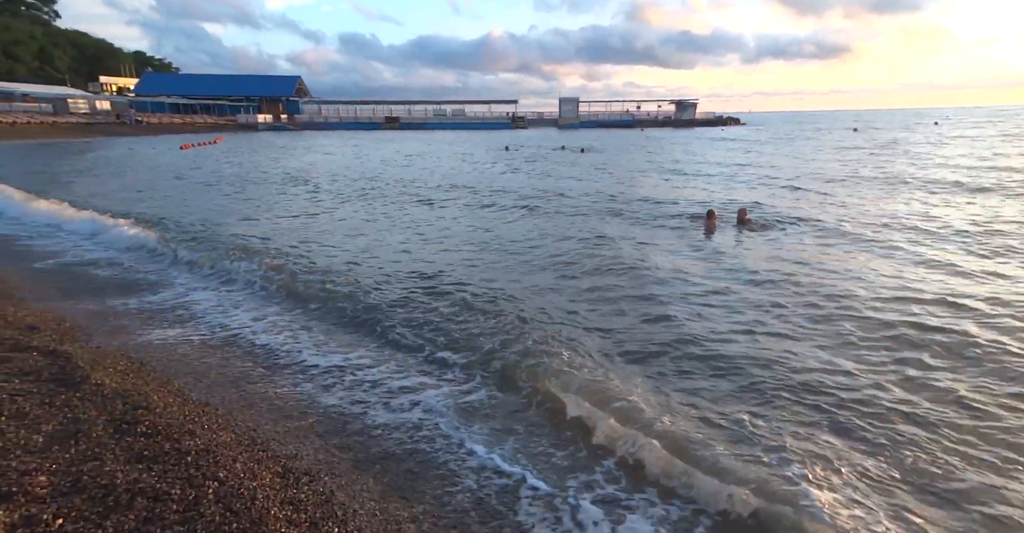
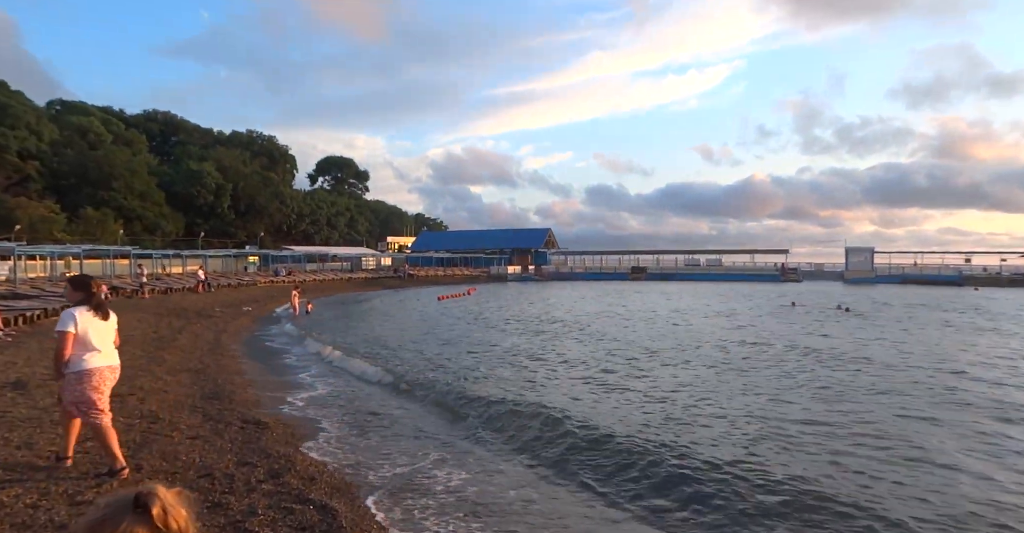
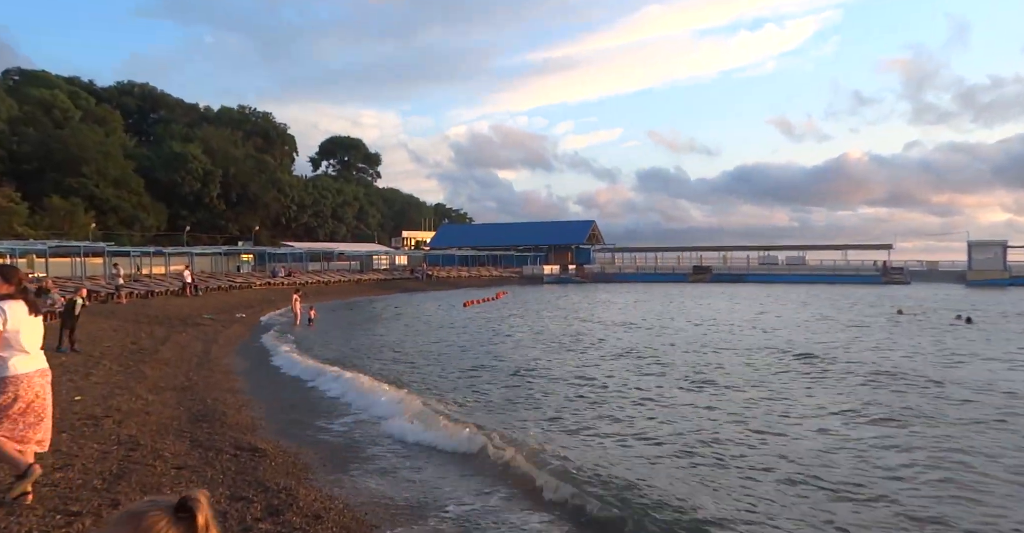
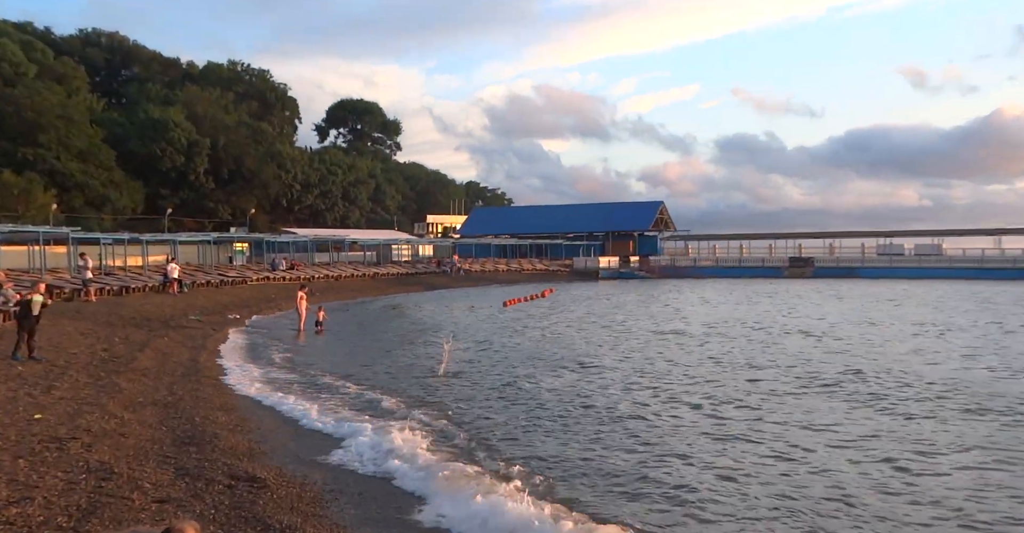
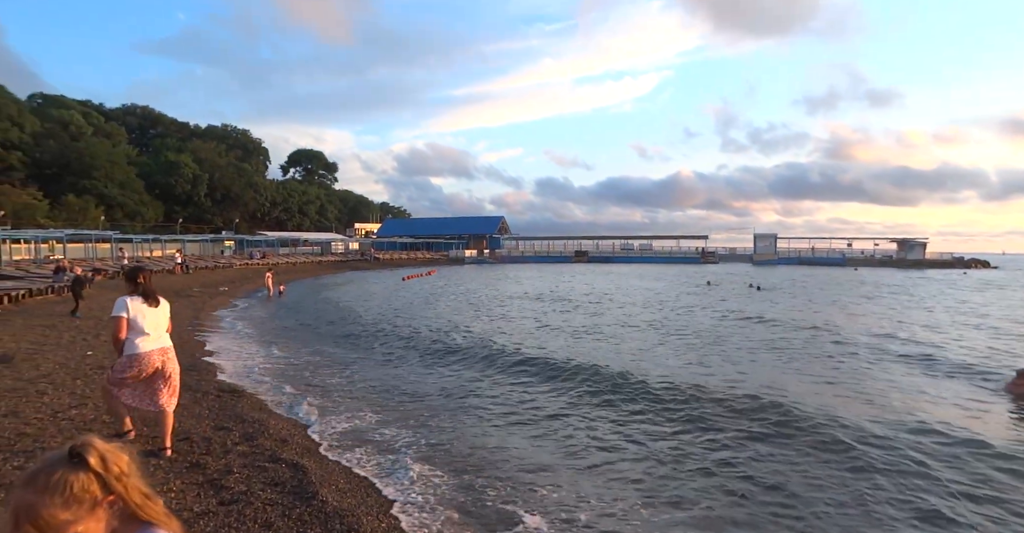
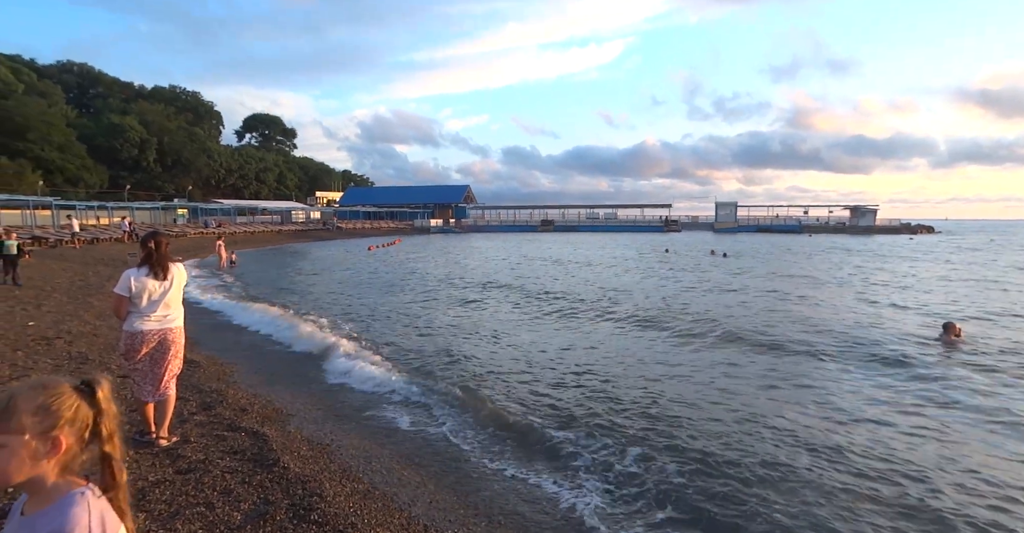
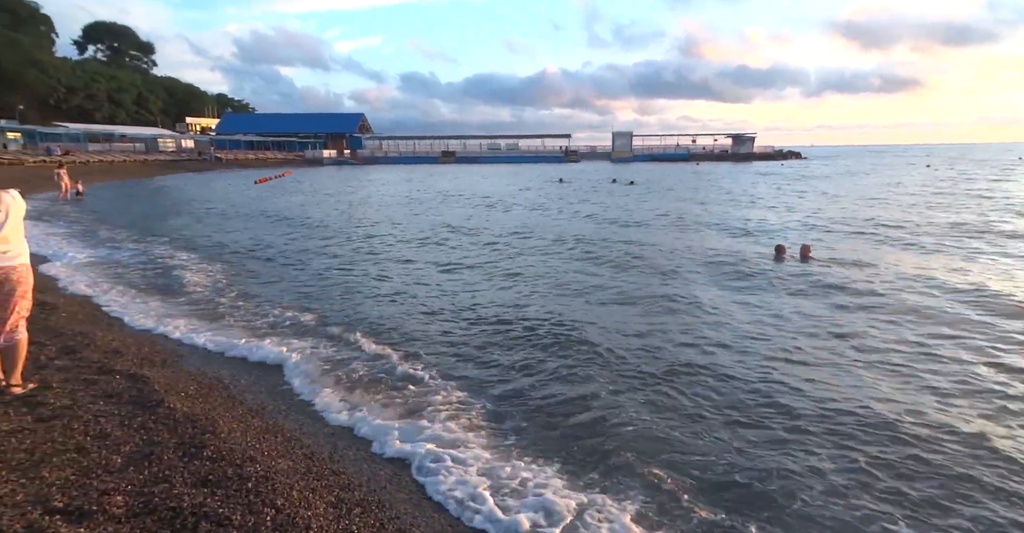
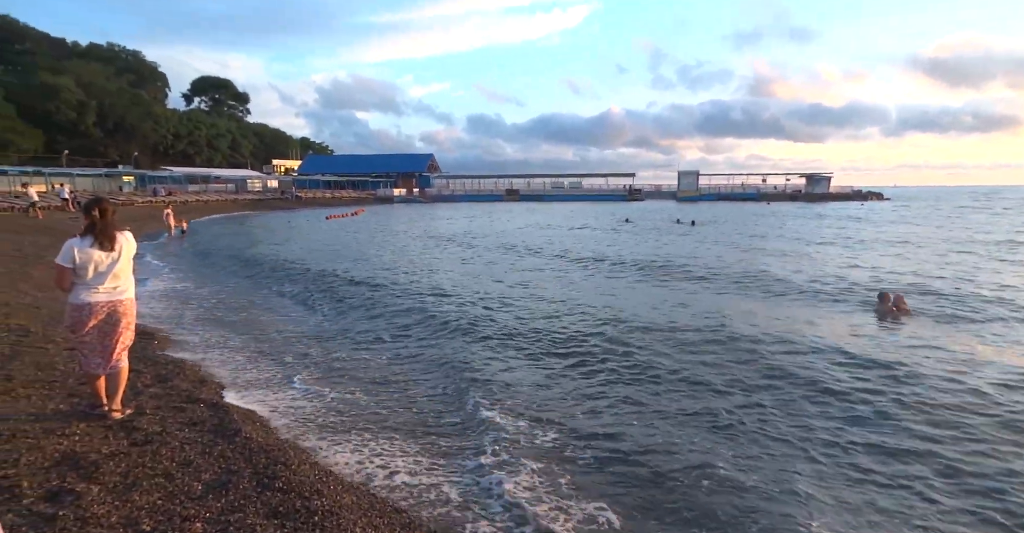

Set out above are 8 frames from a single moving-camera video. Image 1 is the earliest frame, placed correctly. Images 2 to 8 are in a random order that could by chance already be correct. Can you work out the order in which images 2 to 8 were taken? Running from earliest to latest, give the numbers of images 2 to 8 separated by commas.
7, 8, 6, 5, 2, 3, 4
